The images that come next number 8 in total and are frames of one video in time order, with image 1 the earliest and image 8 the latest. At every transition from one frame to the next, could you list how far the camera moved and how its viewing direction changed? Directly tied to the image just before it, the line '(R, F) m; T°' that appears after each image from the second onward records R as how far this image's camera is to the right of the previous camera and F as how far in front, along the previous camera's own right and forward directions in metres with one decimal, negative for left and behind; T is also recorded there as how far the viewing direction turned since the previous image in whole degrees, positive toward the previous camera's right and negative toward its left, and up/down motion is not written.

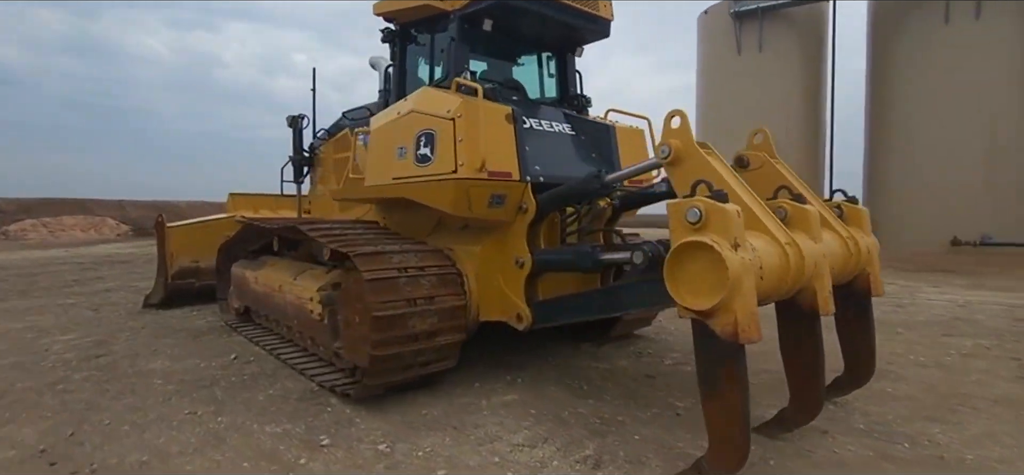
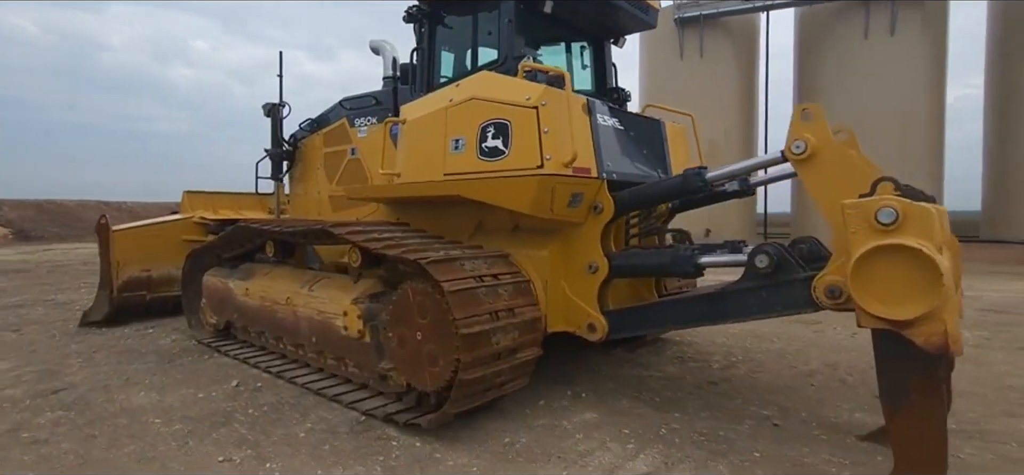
(-1.2, +0.5) m; +8°
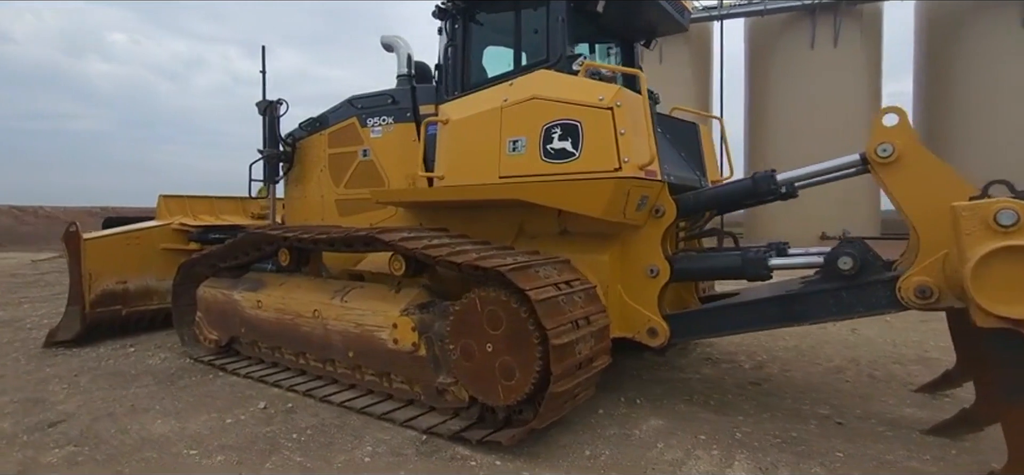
(-0.9, +0.2) m; +6°
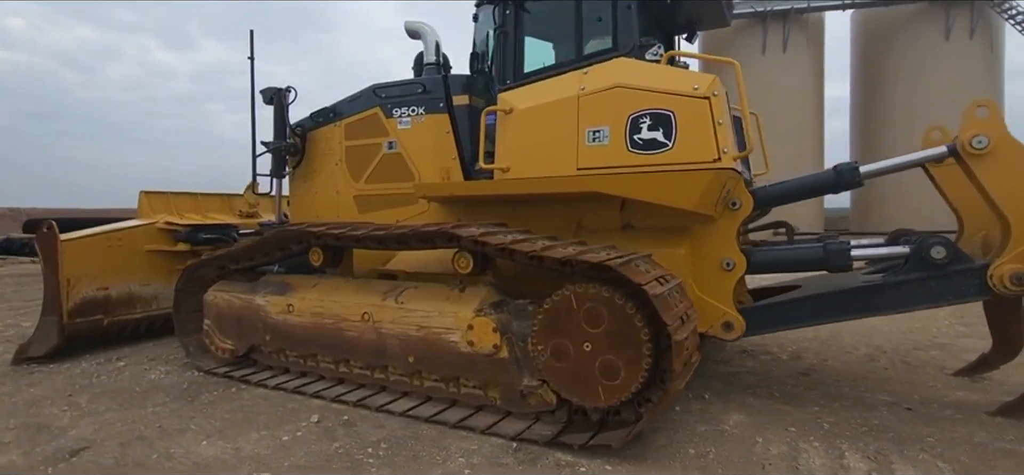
(-1.0, +0.3) m; +6°
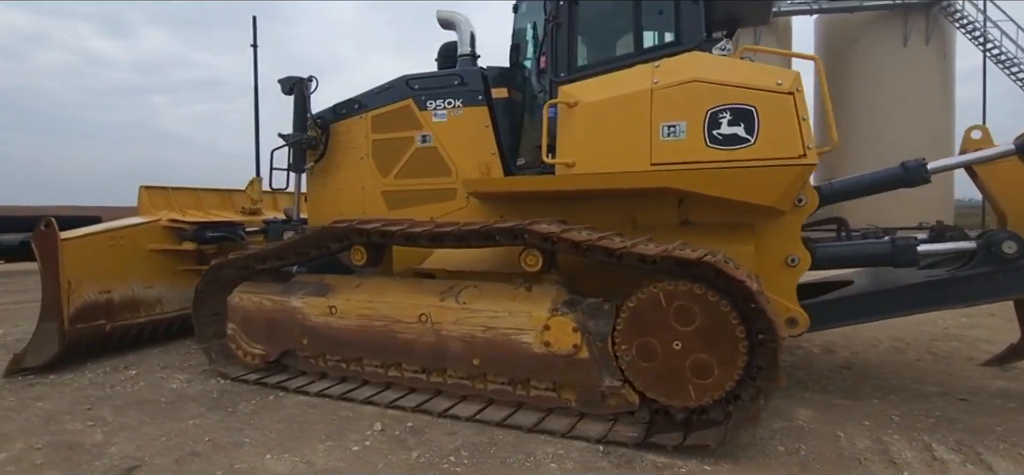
(-0.8, +0.2) m; +4°
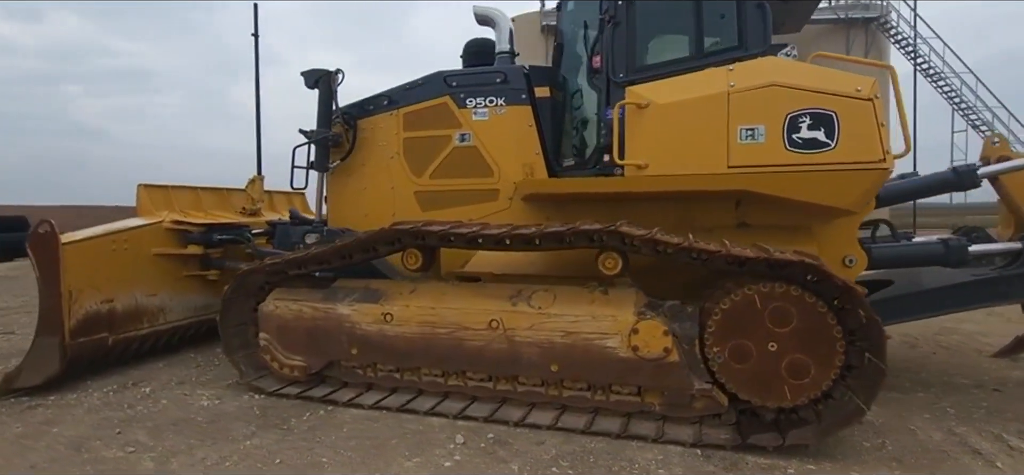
(-1.0, +0.2) m; +6°
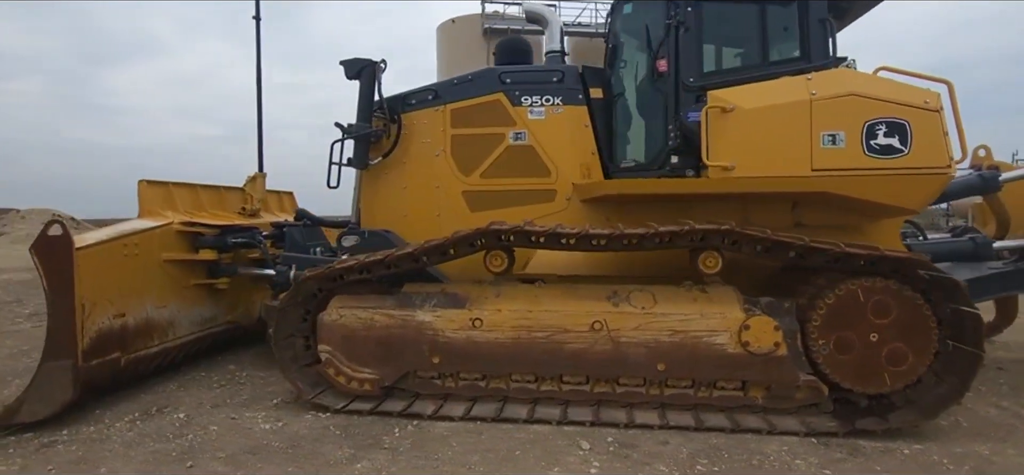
(-1.4, +0.2) m; +10°
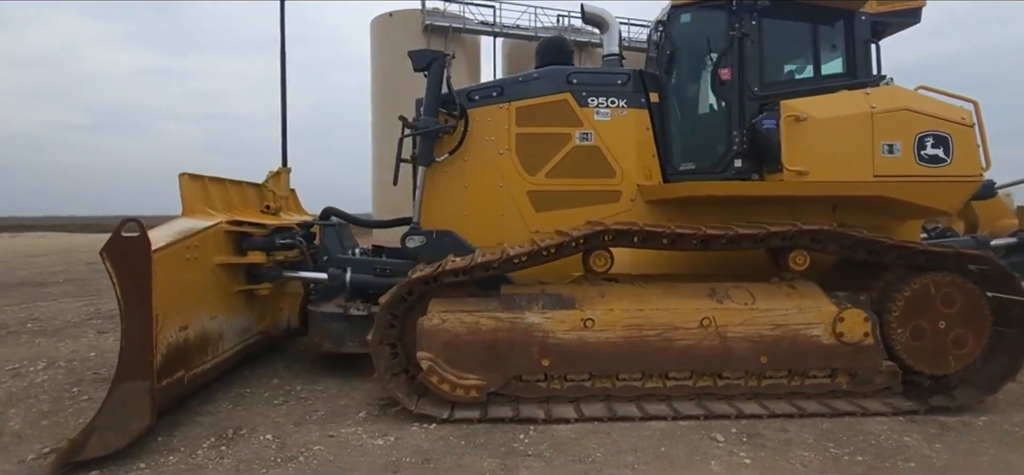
(-1.6, +0.2) m; +10°
